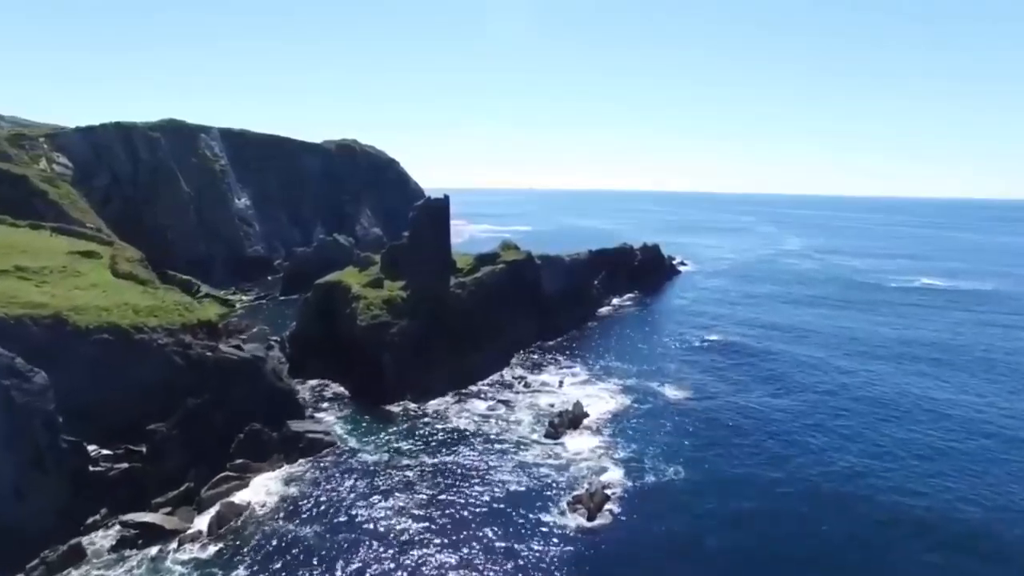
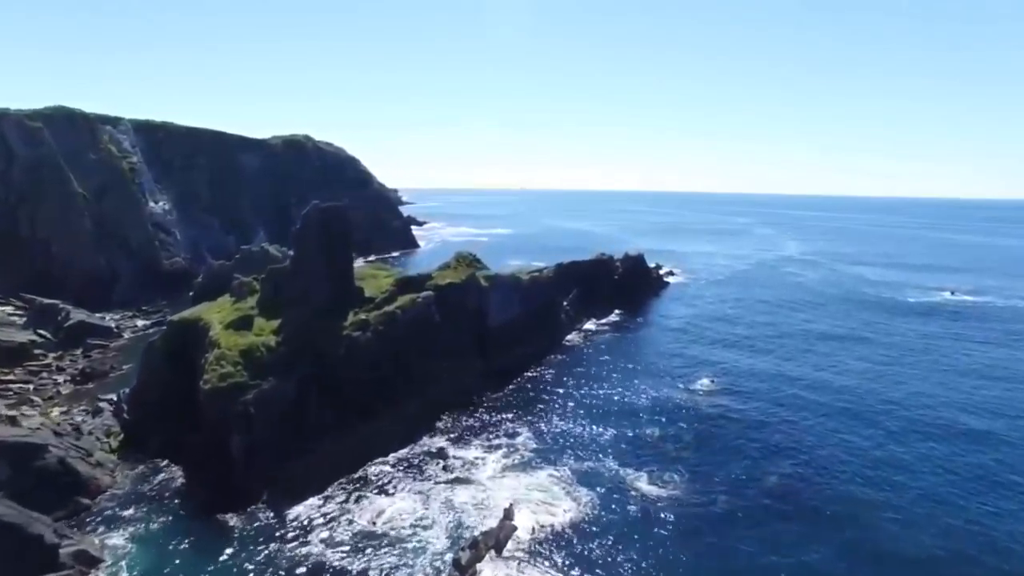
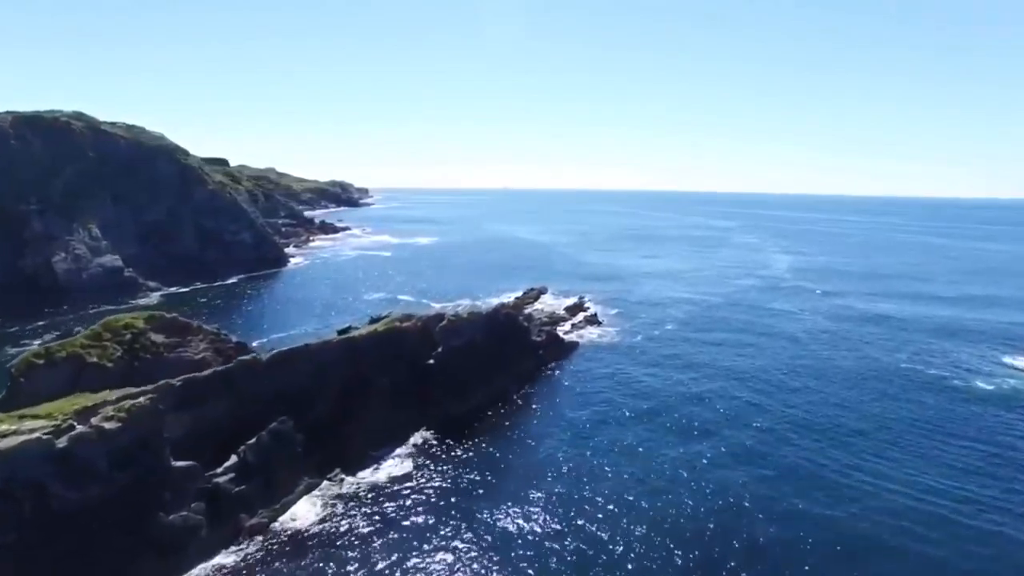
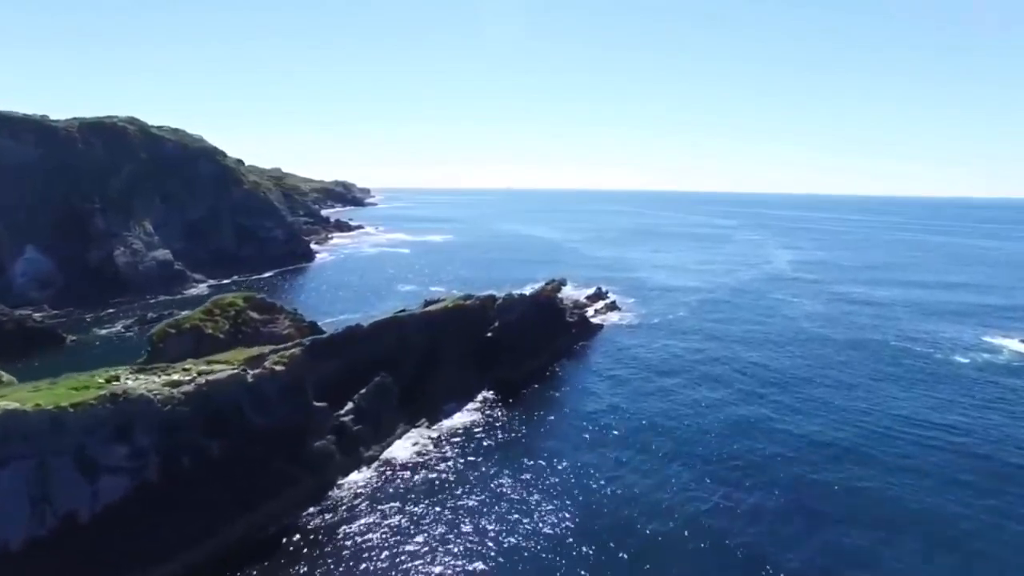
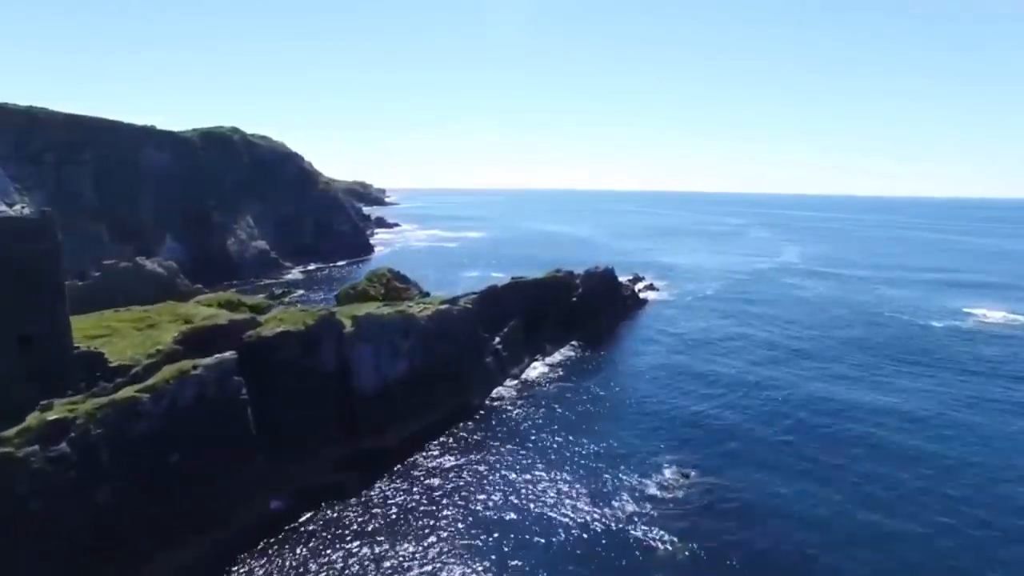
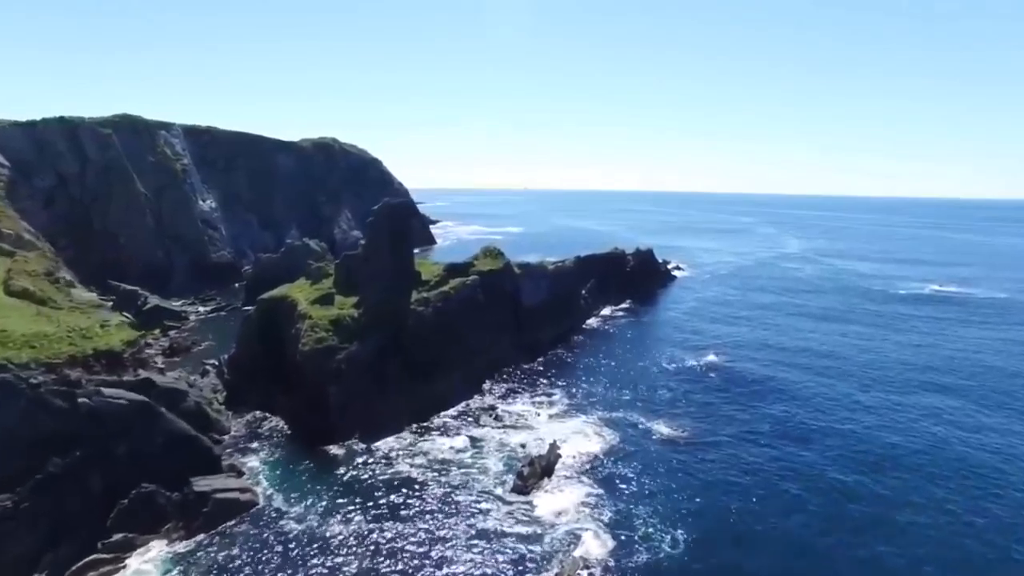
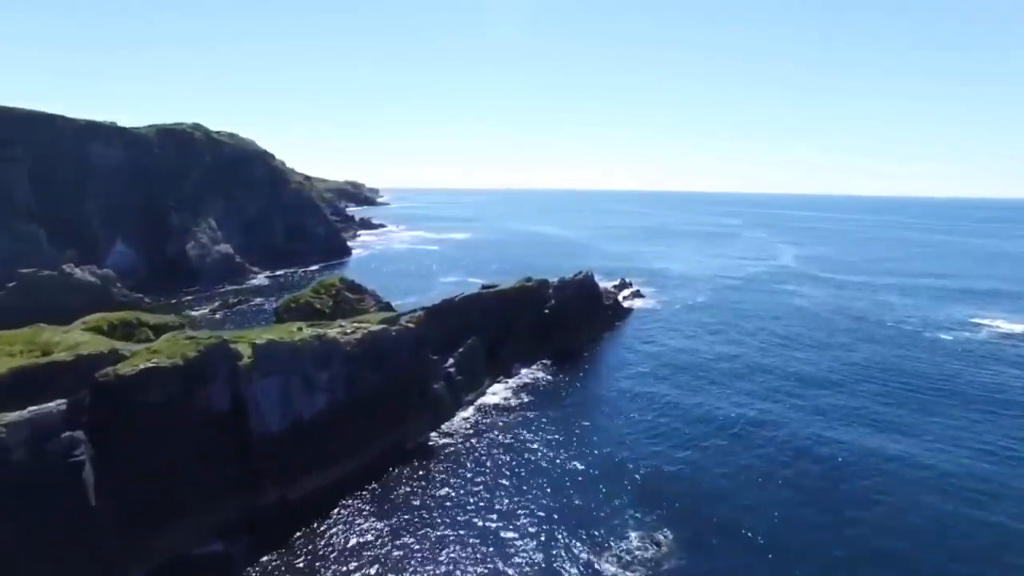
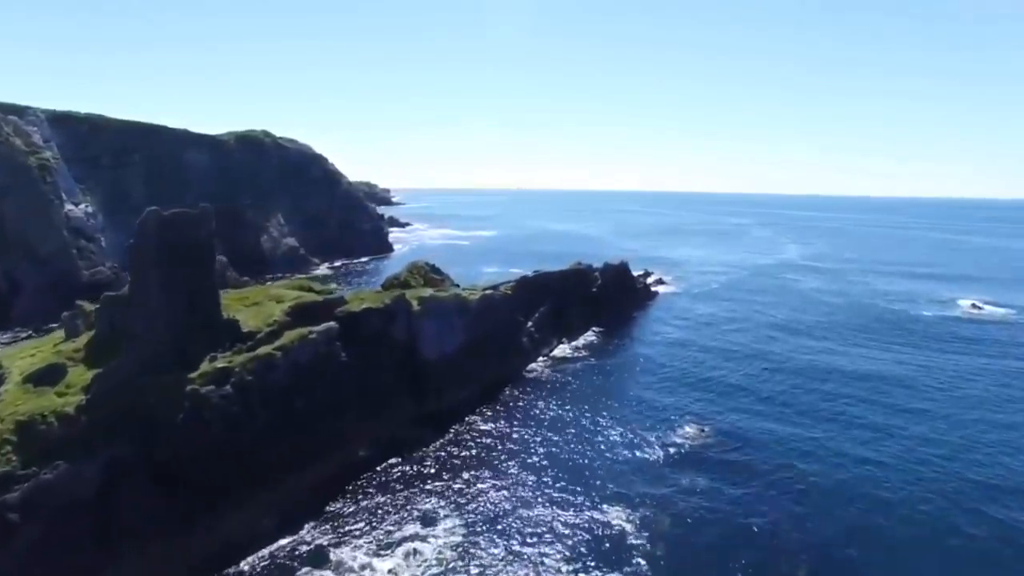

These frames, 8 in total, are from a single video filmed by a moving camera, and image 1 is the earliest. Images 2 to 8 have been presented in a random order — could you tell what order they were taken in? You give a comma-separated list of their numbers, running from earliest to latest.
6, 2, 8, 5, 7, 4, 3
